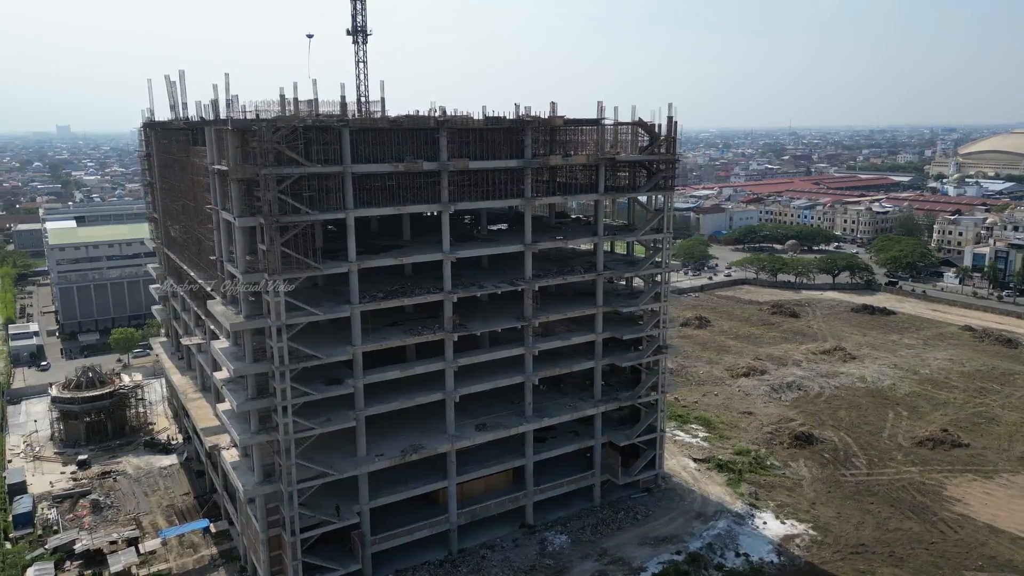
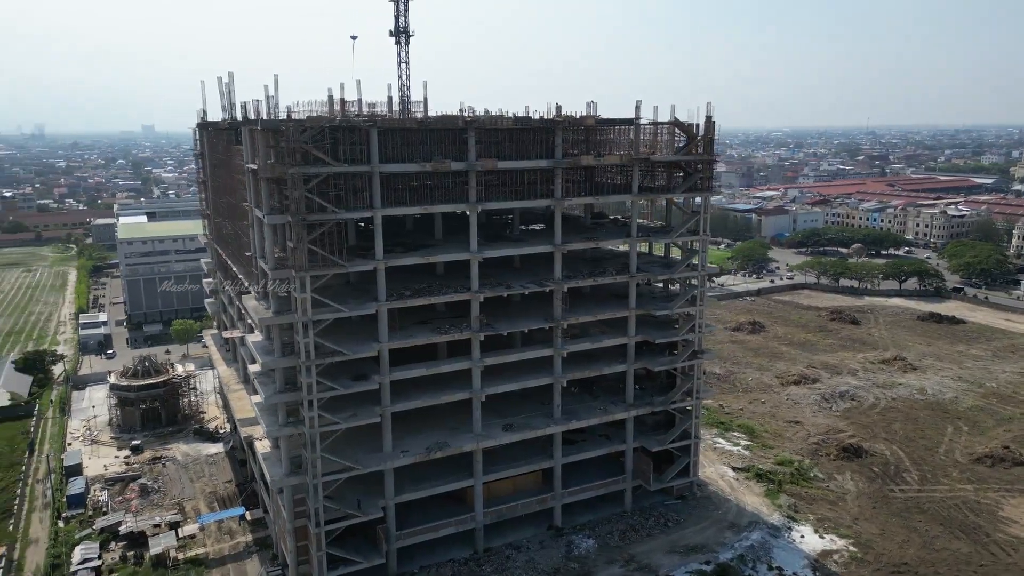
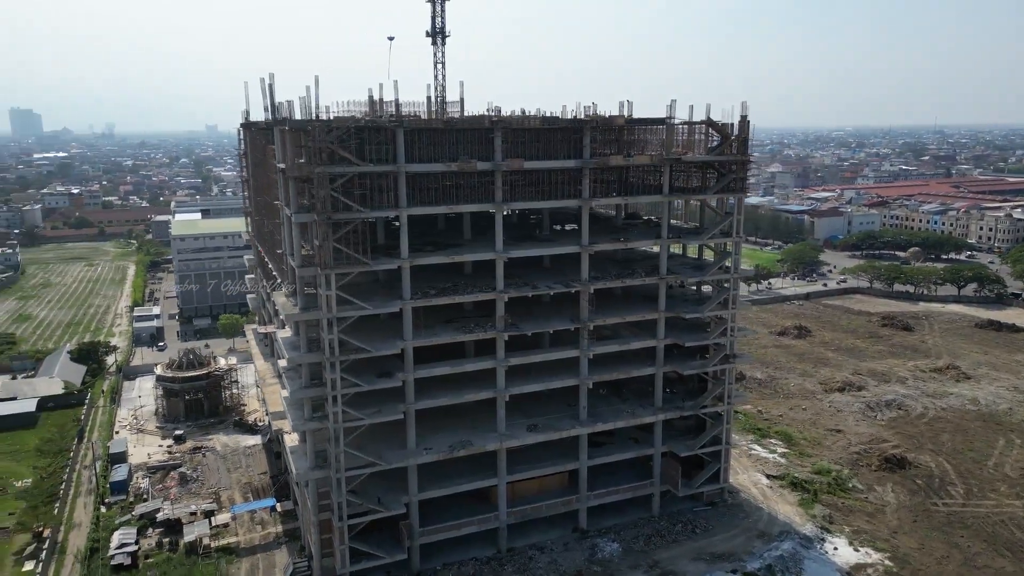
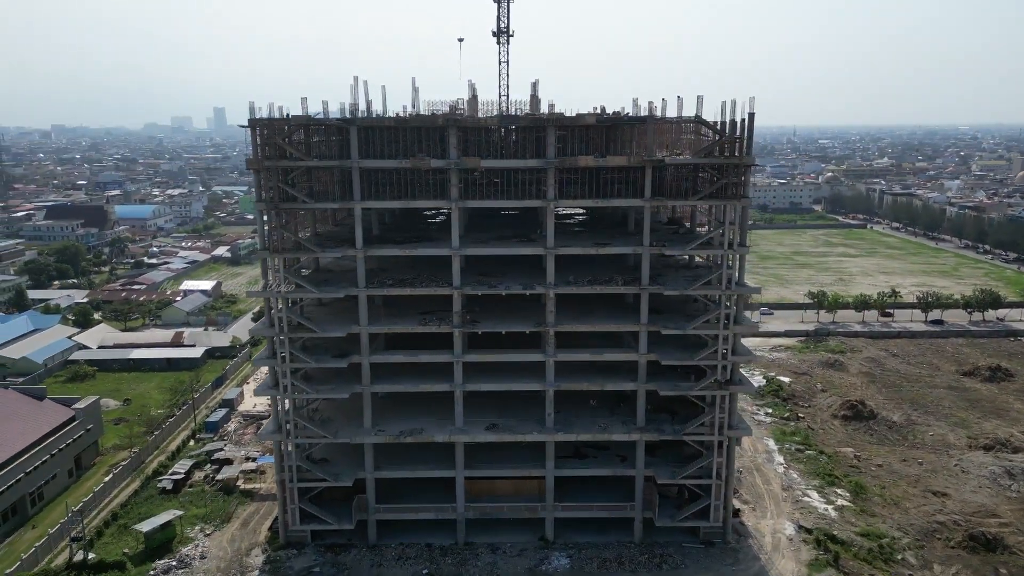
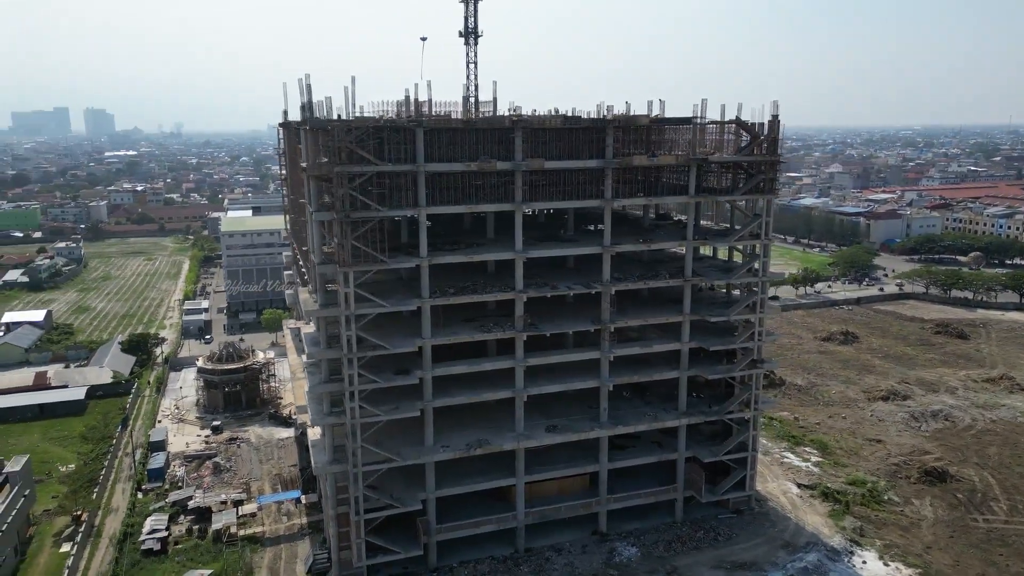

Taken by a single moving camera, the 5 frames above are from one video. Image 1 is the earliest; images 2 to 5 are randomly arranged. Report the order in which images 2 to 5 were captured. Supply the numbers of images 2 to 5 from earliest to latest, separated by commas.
2, 3, 5, 4
